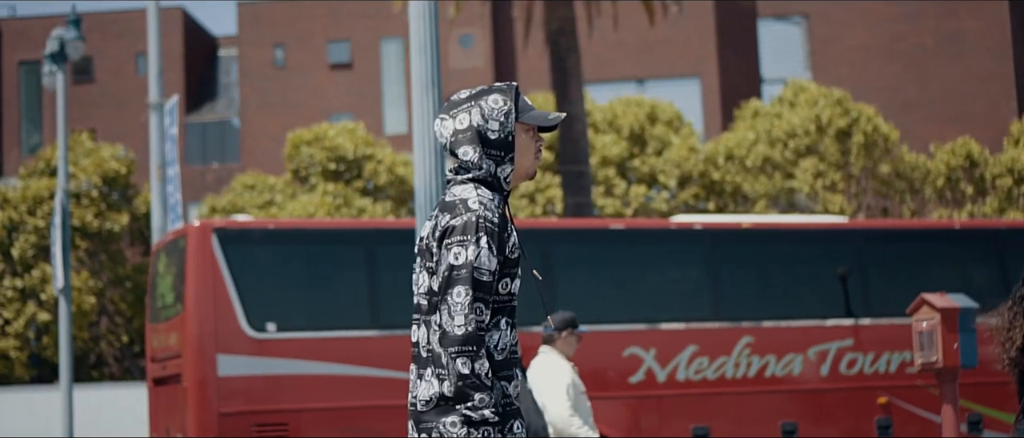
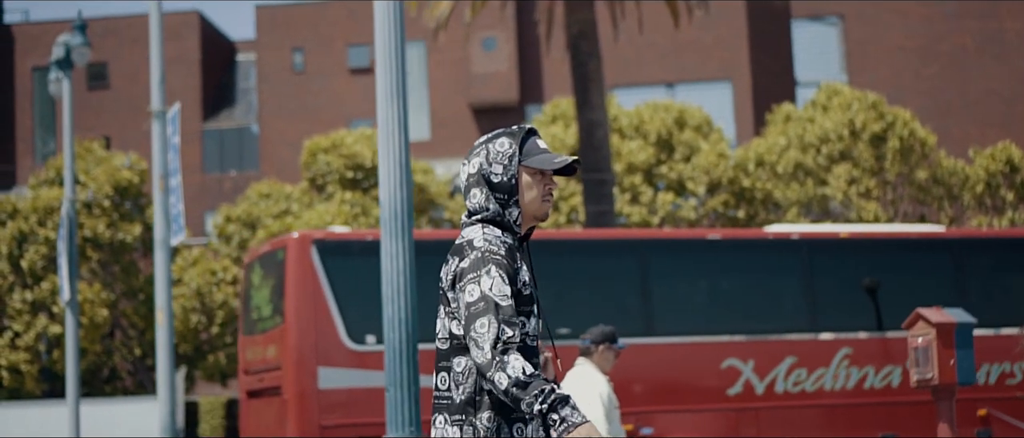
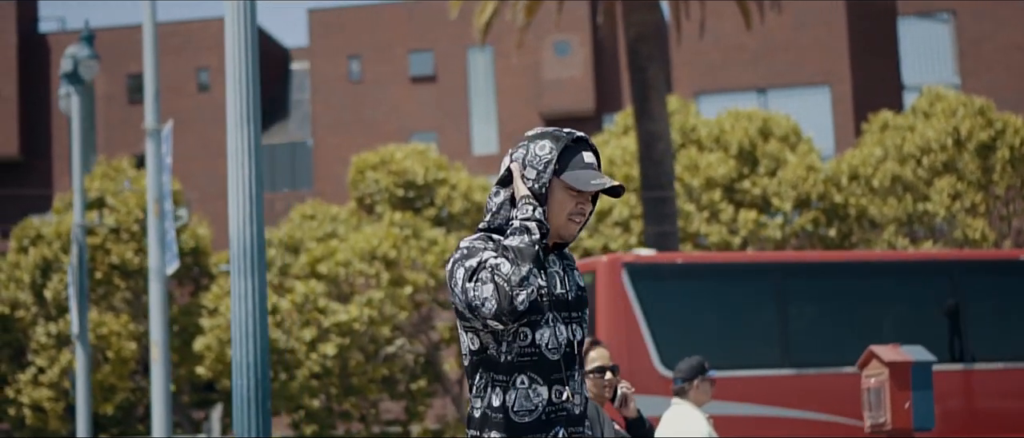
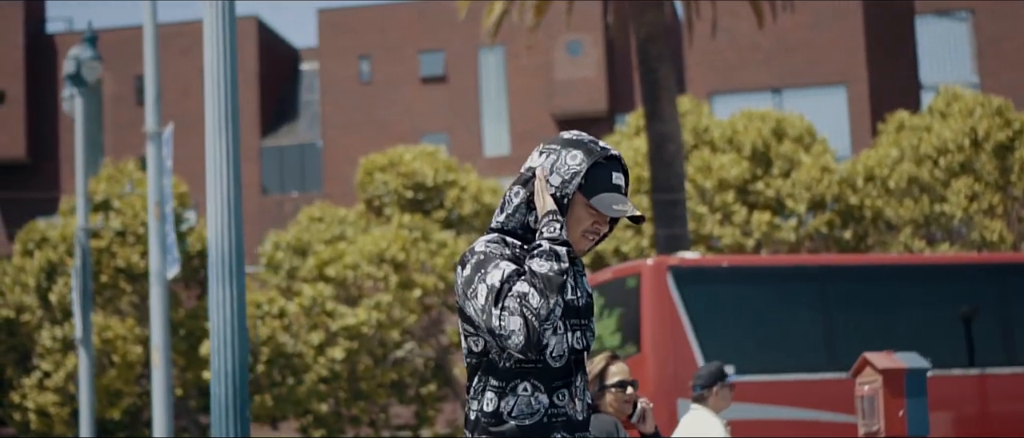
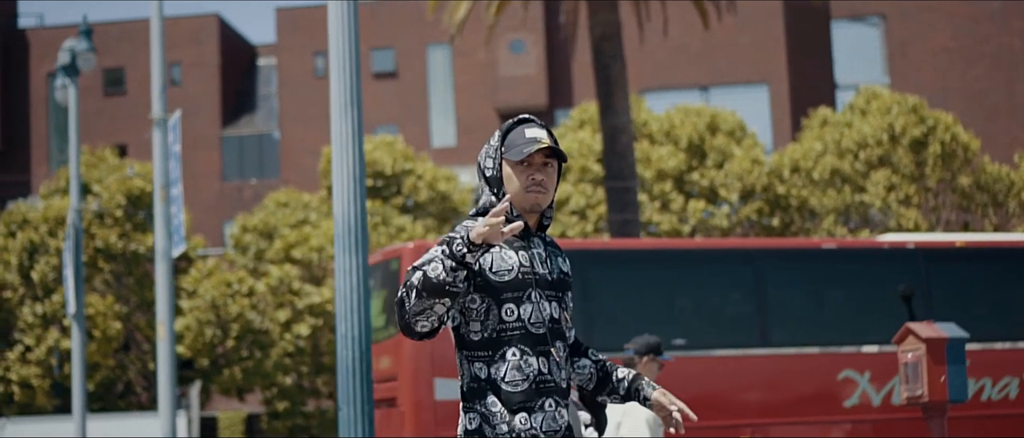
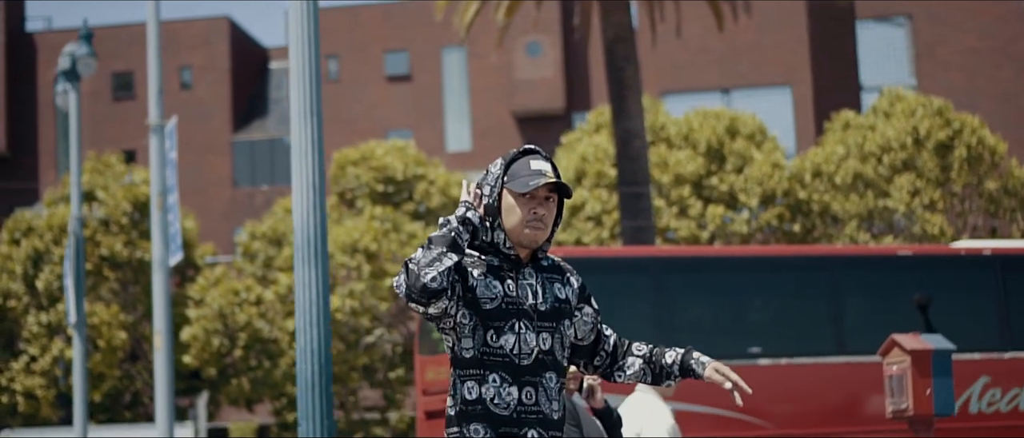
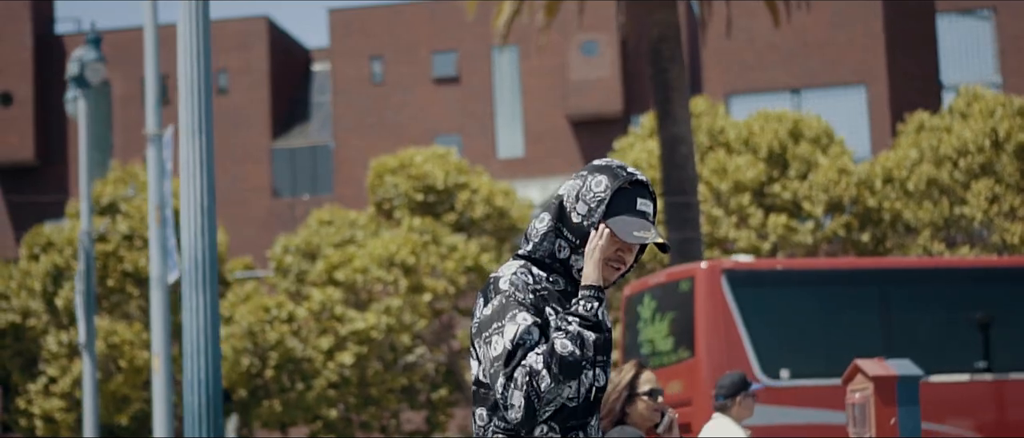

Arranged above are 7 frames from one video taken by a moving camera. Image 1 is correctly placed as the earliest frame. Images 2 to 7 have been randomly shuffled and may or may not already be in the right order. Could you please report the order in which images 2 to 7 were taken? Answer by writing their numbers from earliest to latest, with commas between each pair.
2, 5, 6, 3, 4, 7
